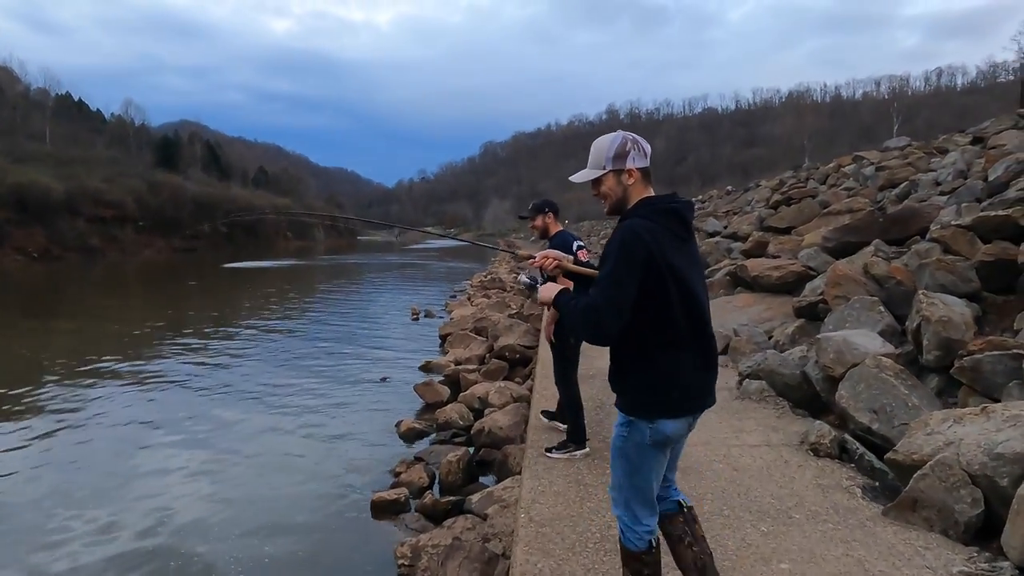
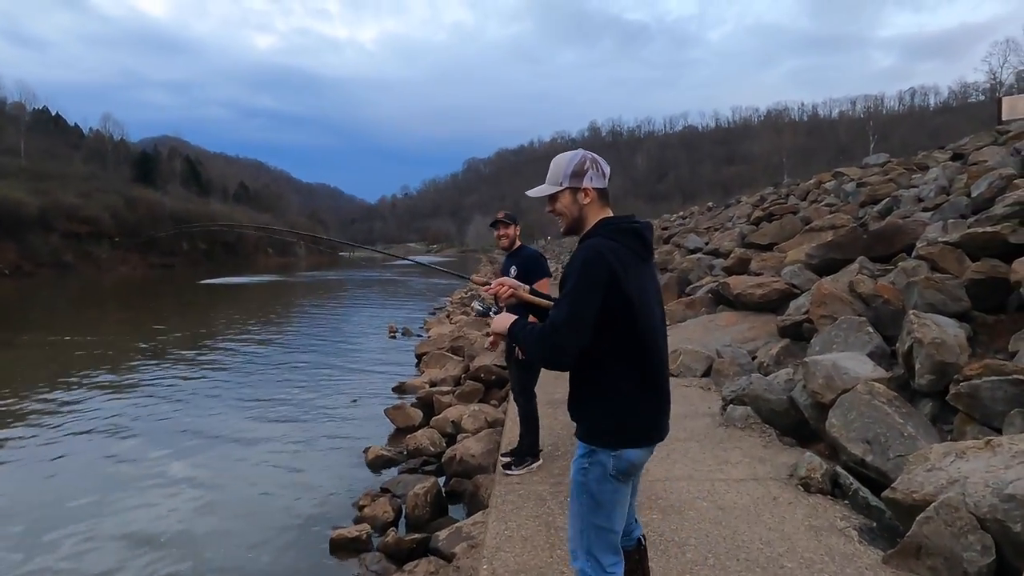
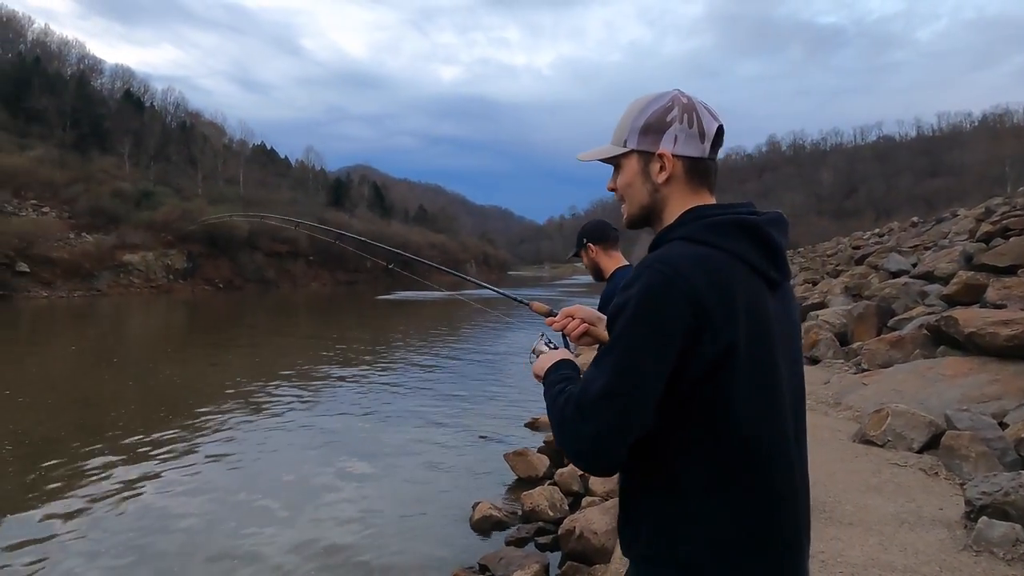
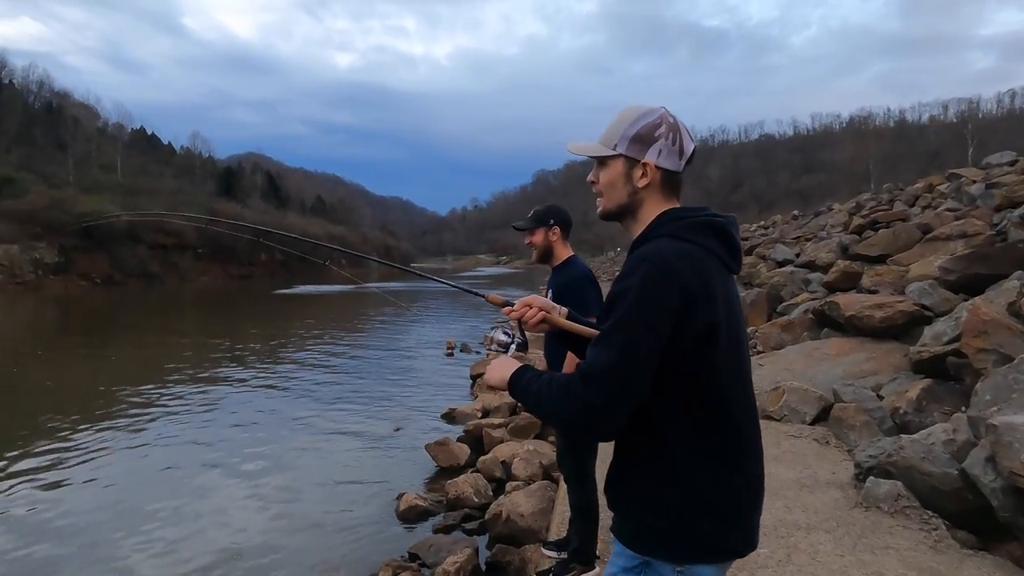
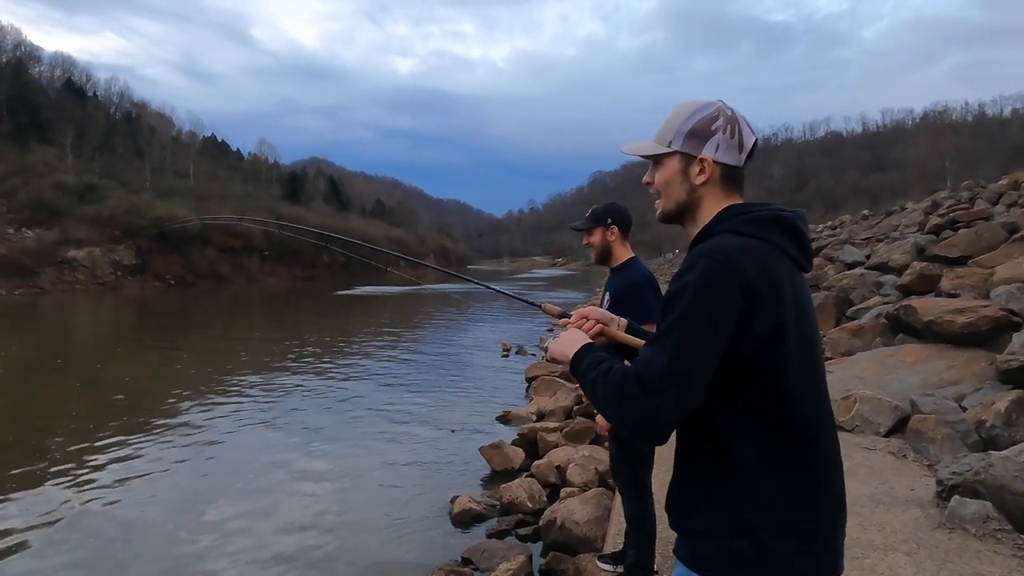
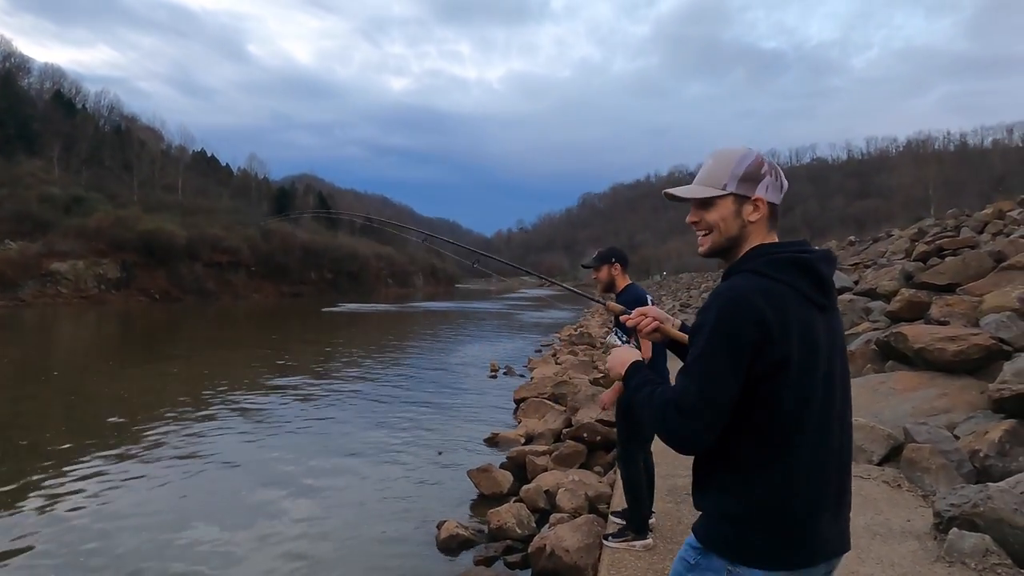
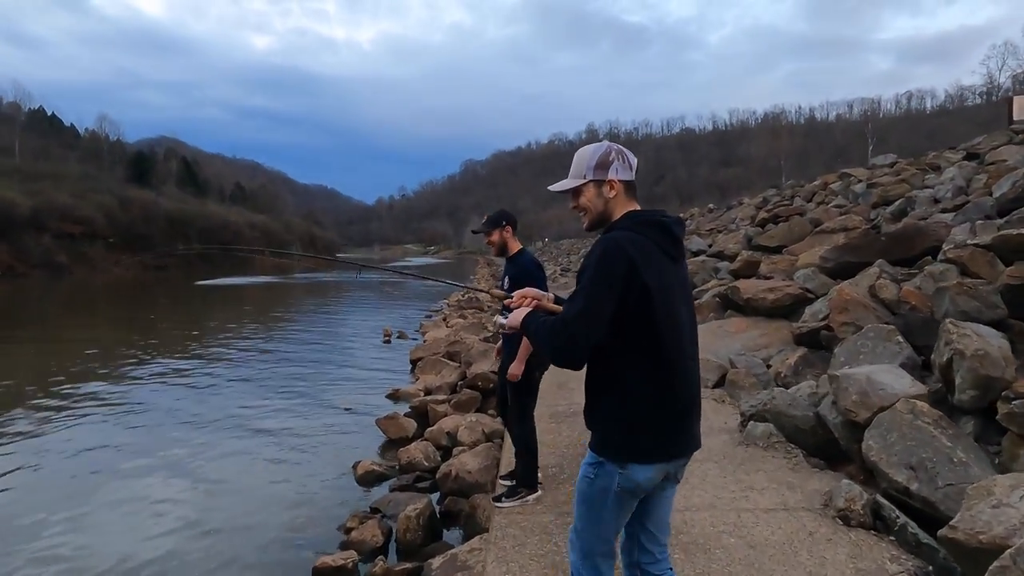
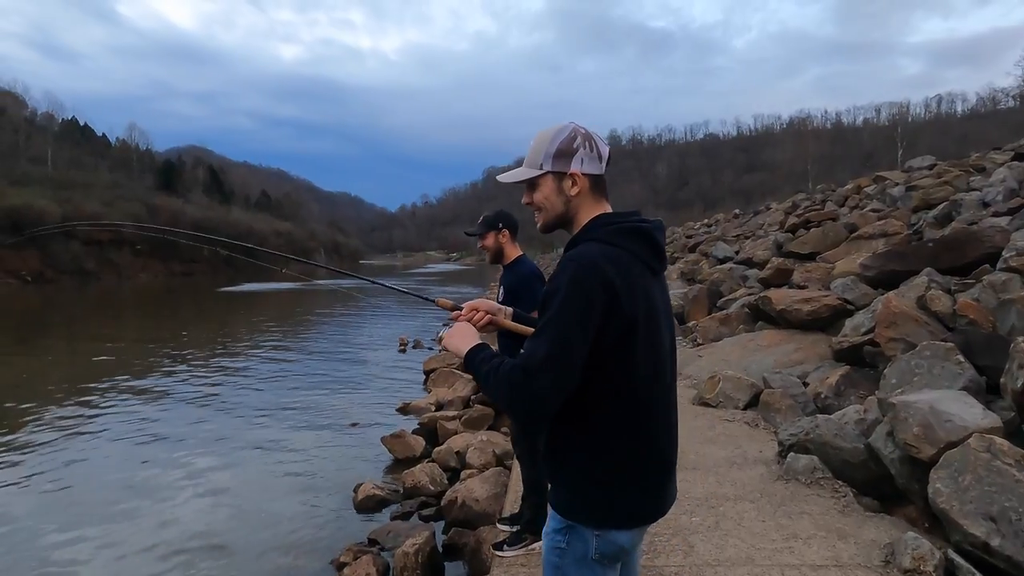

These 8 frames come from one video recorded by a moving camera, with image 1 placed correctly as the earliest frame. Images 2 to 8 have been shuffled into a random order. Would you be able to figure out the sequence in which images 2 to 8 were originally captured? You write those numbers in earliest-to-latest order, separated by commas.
2, 7, 8, 4, 5, 3, 6
